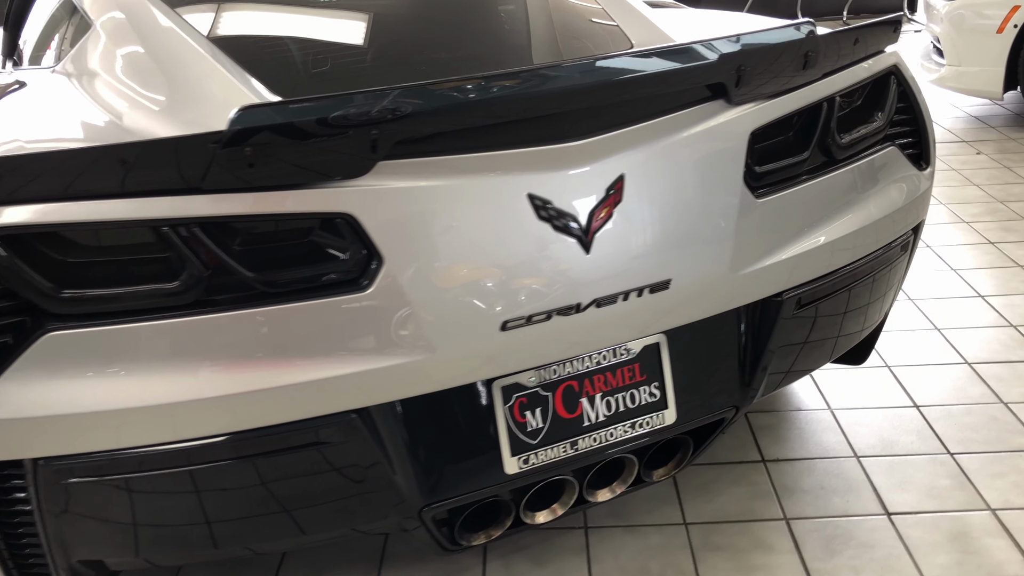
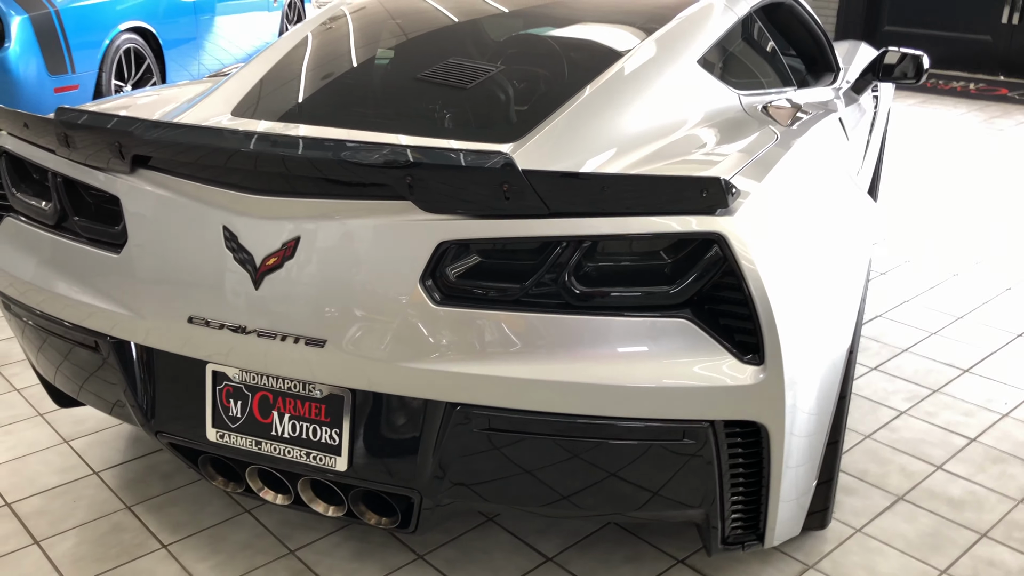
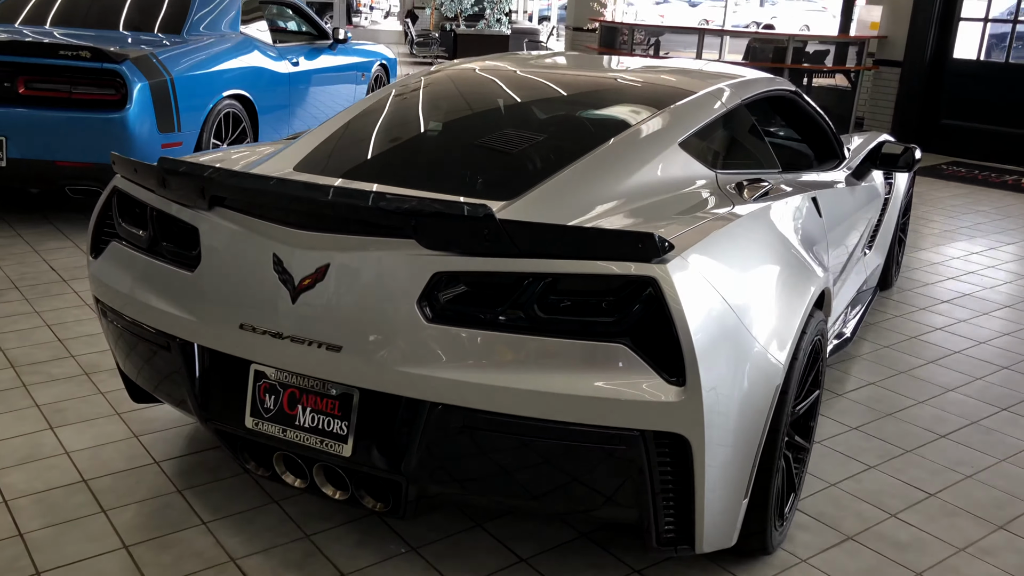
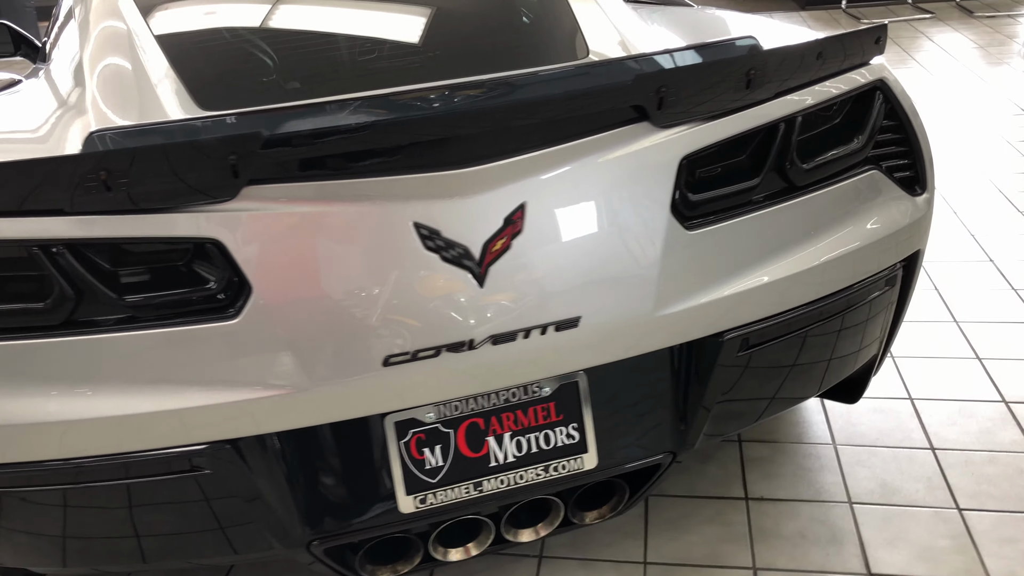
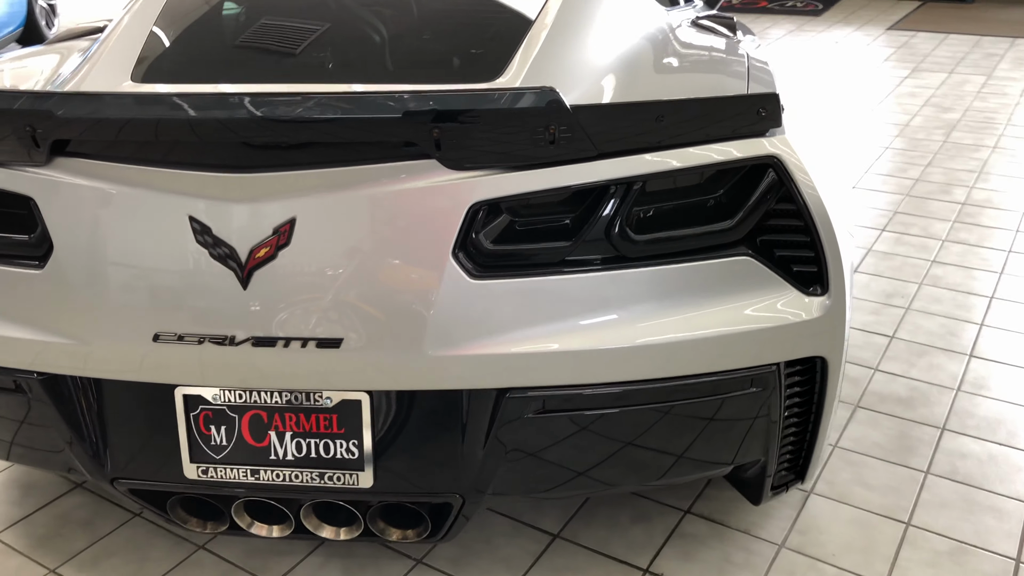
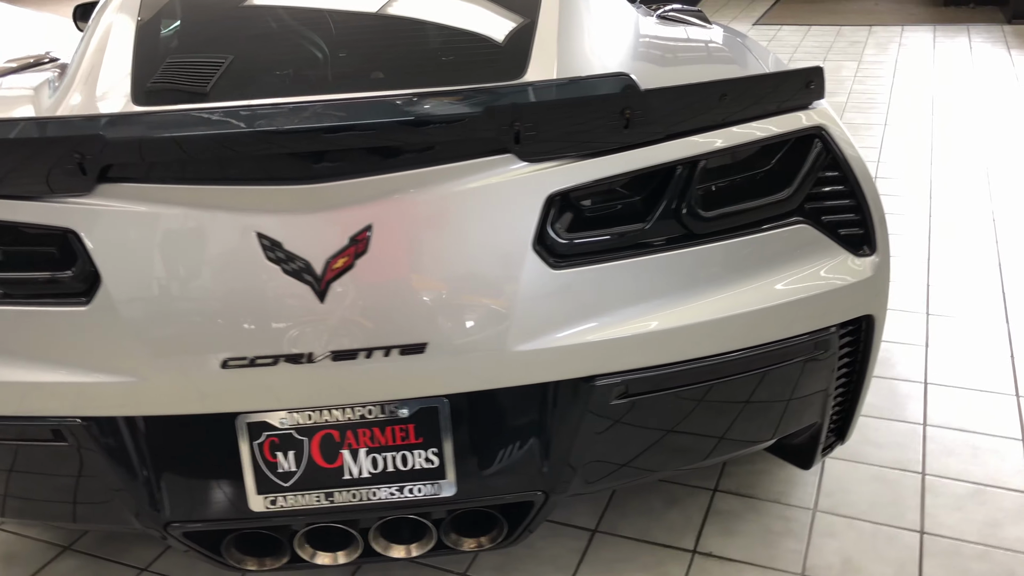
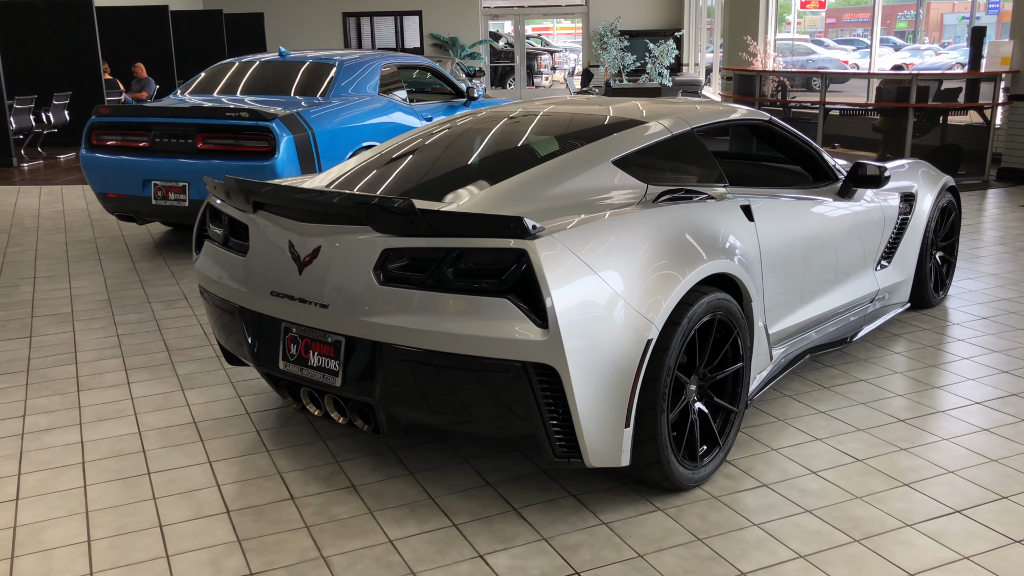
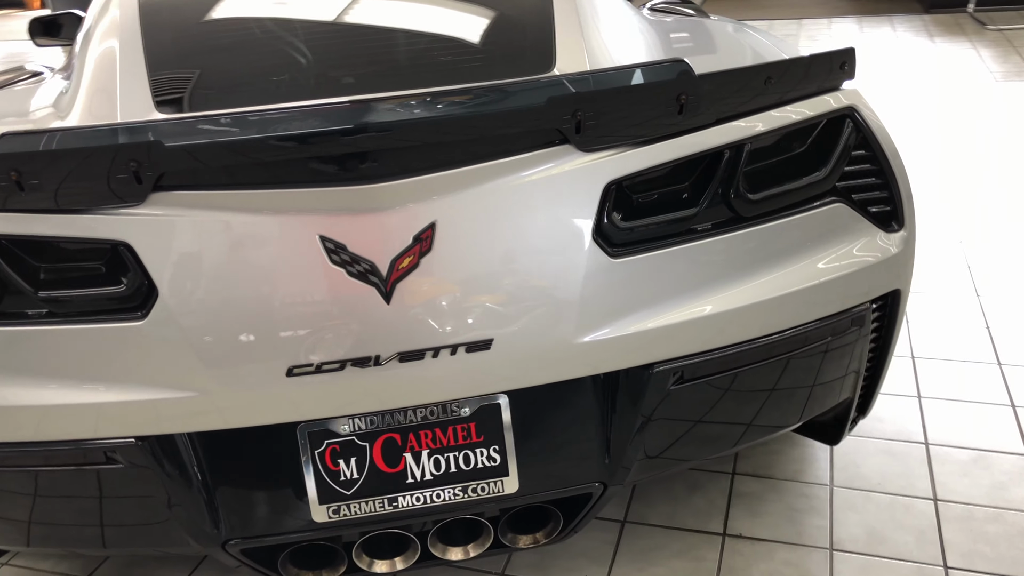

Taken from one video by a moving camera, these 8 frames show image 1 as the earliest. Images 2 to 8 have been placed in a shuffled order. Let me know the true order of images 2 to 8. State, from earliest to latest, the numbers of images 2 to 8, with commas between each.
4, 8, 6, 5, 2, 3, 7
